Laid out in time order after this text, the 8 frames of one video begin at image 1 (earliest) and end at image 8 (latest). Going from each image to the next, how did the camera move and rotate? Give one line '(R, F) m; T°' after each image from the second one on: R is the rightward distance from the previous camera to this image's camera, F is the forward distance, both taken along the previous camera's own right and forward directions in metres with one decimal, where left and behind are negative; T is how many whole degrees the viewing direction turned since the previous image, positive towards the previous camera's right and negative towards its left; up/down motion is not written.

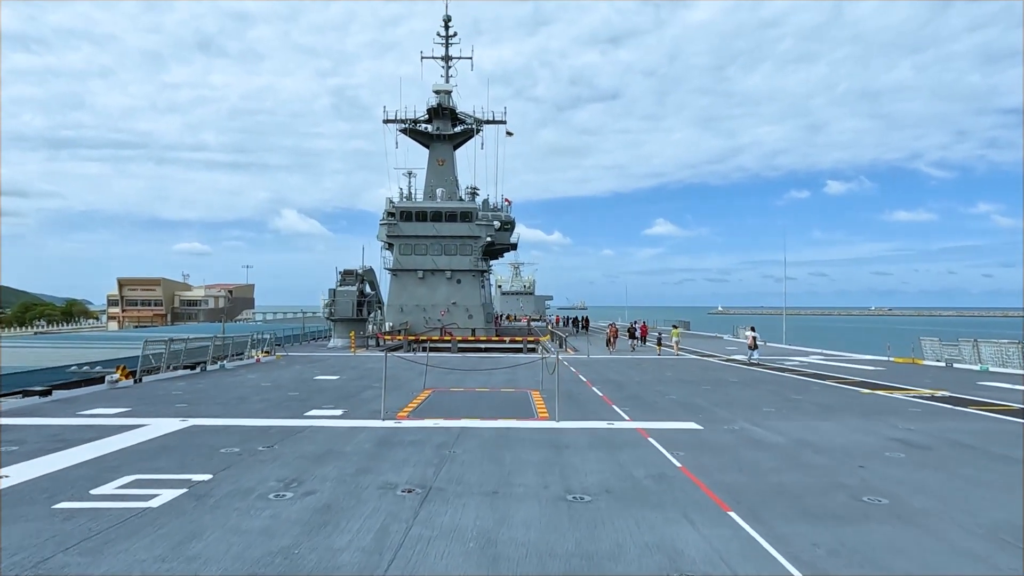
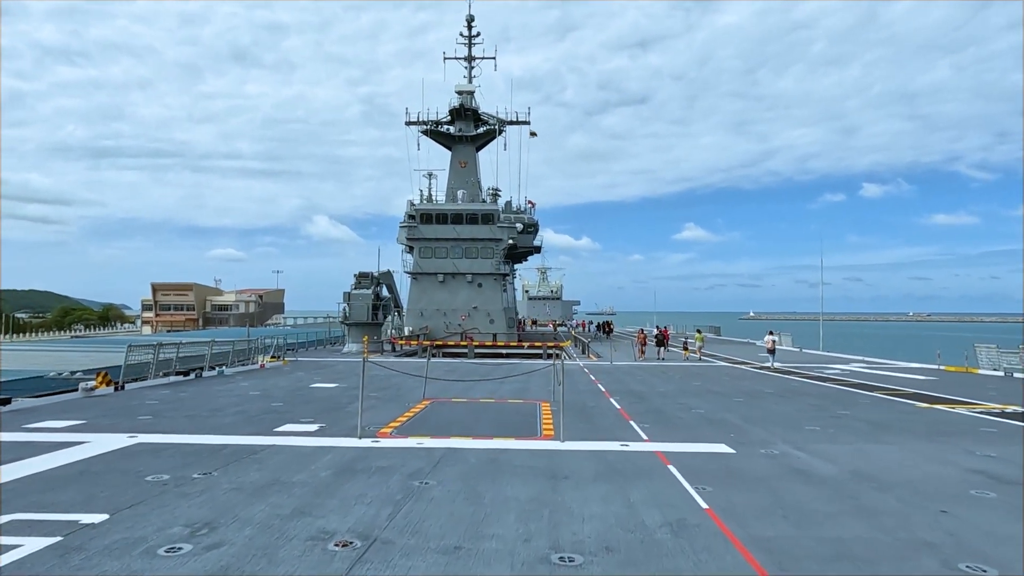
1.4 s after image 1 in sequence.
(+0.4, +1.4) m; -2°
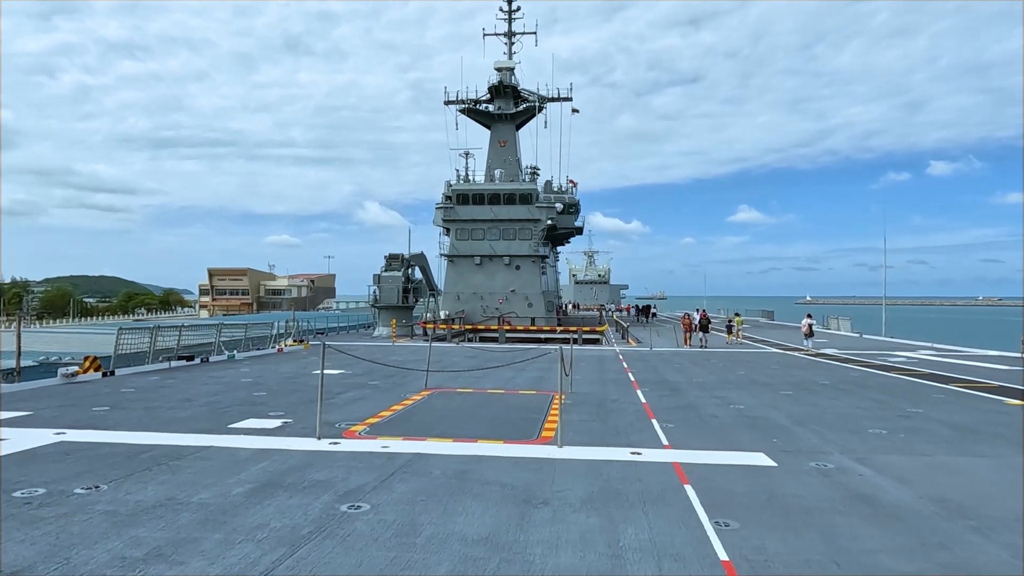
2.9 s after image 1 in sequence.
(+0.7, +1.6) m; -4°
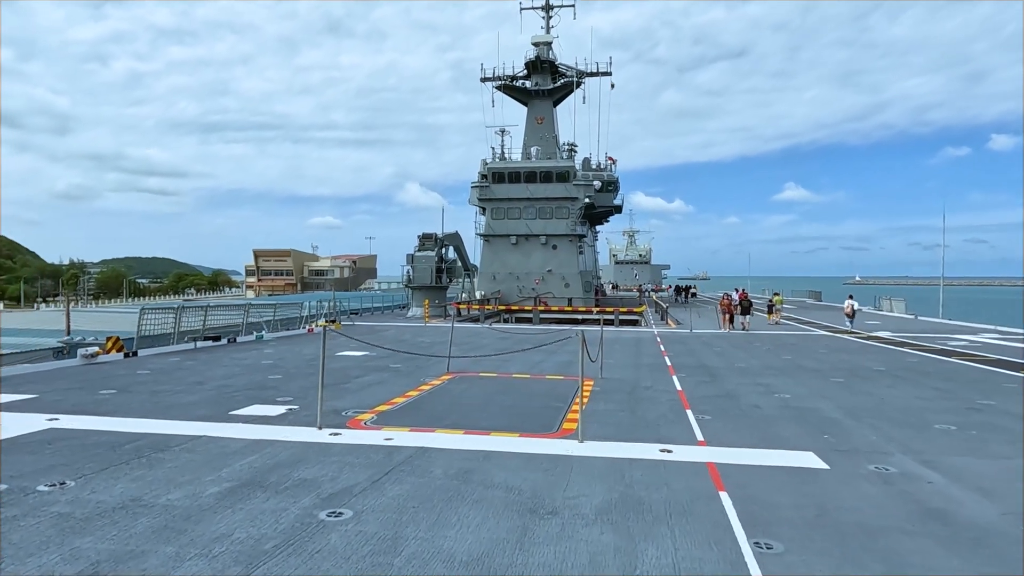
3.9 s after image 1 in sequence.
(+0.2, +0.7) m; -3°
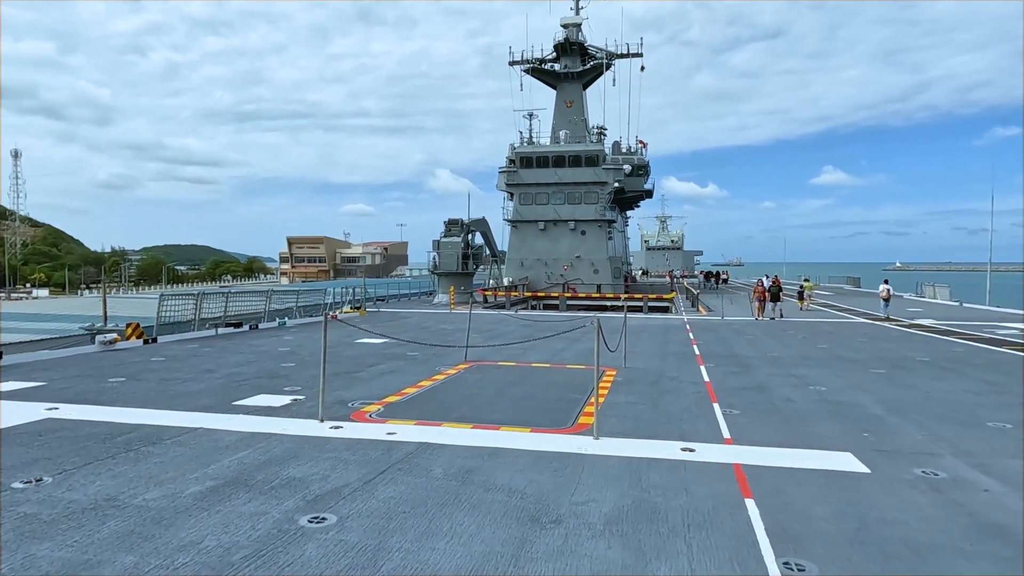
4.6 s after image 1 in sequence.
(+0.2, +0.4) m; -3°
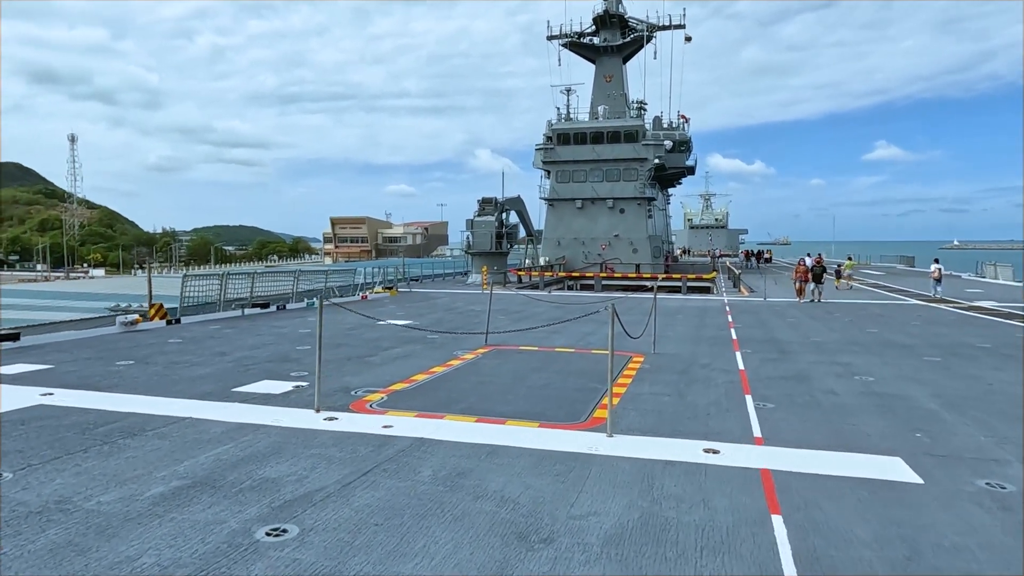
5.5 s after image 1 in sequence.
(+0.3, +0.6) m; -4°
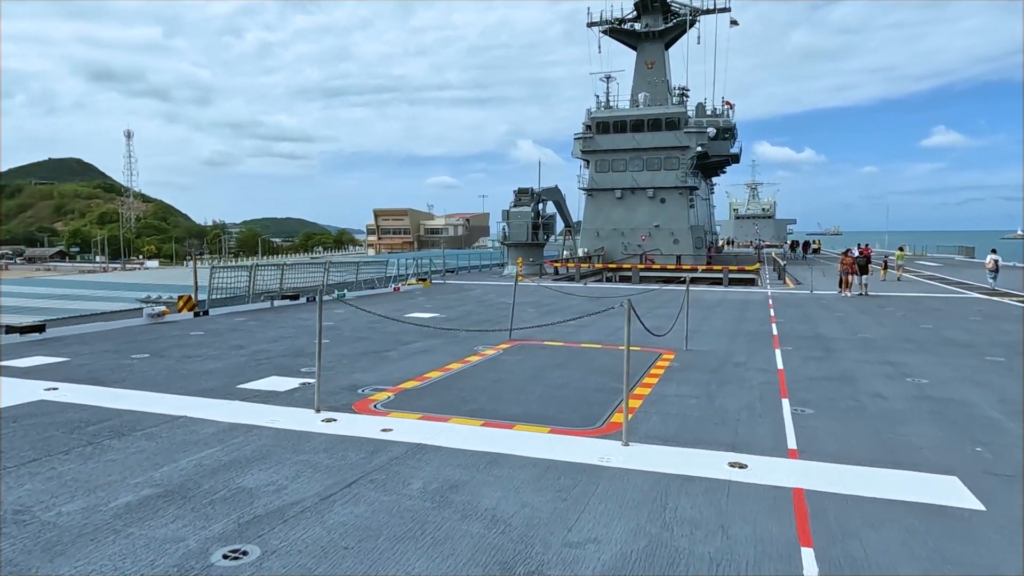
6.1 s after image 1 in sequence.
(+0.3, +0.4) m; -4°
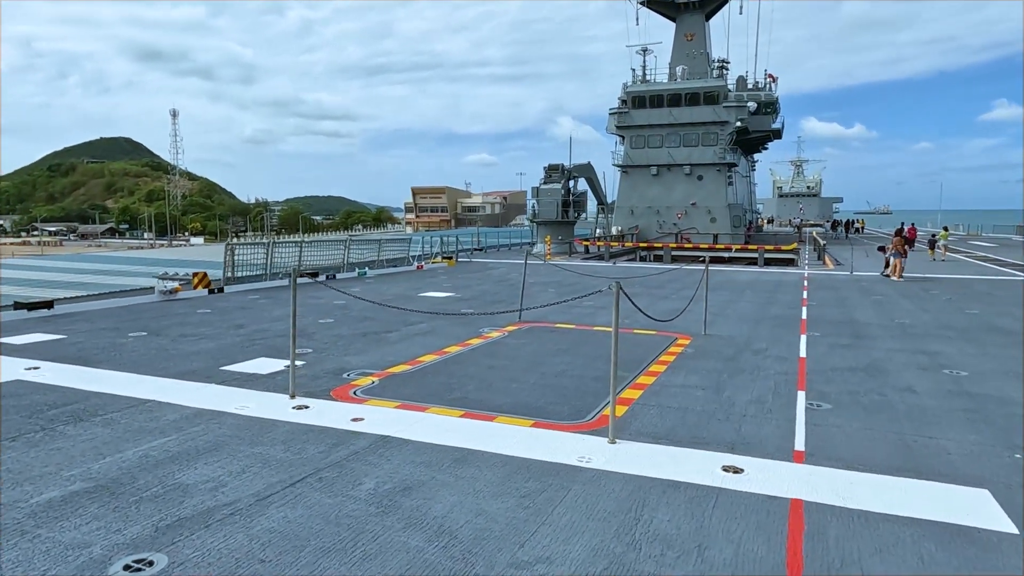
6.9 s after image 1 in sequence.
(+0.4, +0.5) m; -3°
